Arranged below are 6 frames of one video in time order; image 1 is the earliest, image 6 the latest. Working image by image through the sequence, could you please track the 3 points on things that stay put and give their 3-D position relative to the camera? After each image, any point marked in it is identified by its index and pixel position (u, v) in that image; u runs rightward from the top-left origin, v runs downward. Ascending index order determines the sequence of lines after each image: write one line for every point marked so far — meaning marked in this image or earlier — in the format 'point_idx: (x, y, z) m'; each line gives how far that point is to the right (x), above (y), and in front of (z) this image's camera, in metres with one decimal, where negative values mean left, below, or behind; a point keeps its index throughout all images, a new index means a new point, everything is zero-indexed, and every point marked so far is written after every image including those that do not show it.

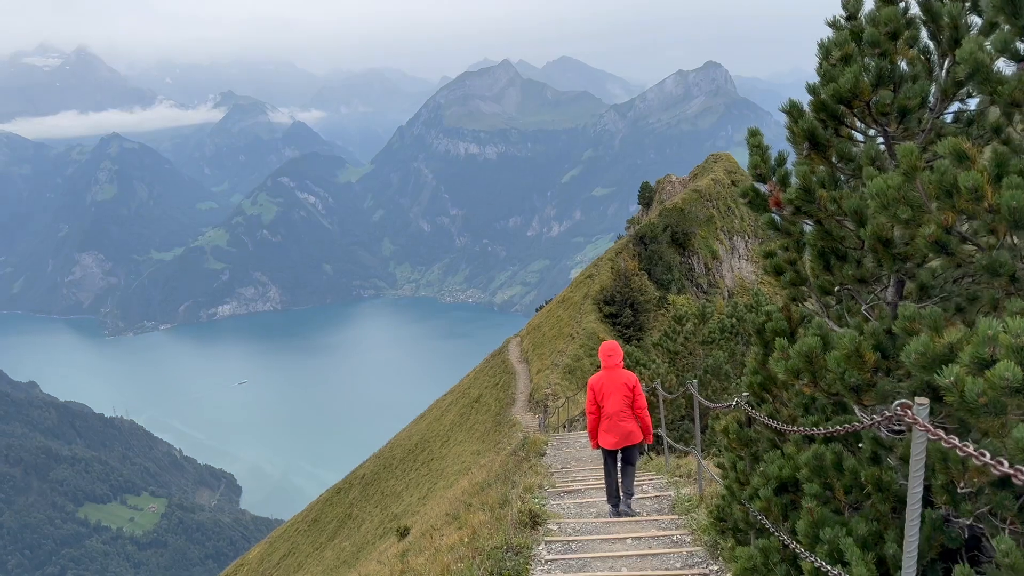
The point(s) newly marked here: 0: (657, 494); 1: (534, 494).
0: (+4.2, -5.9, +17.5) m
1: (+0.7, -6.5, +19.3) m
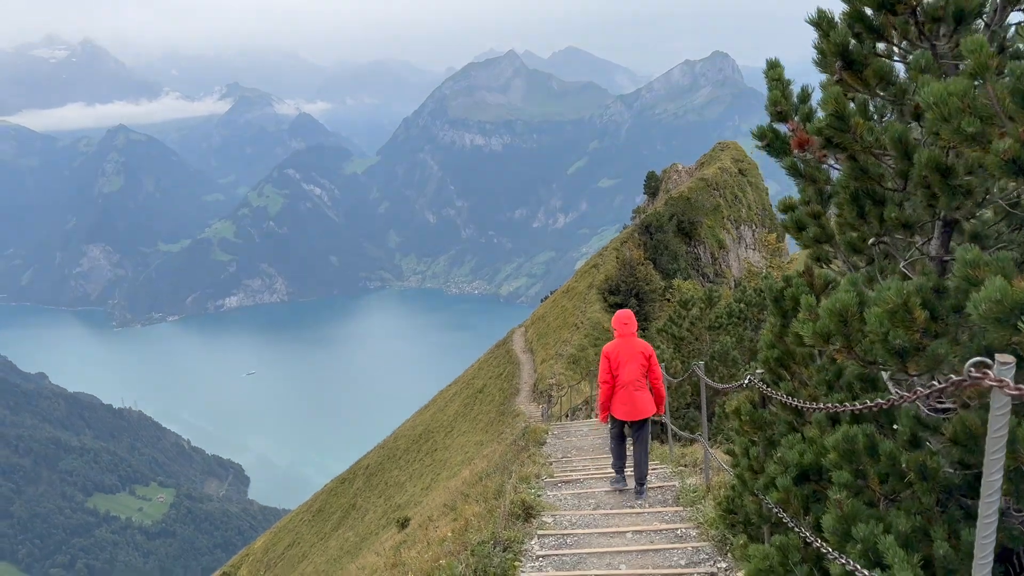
0: (+4.0, -5.2, +16.4) m
1: (+0.6, -5.8, +18.2) m
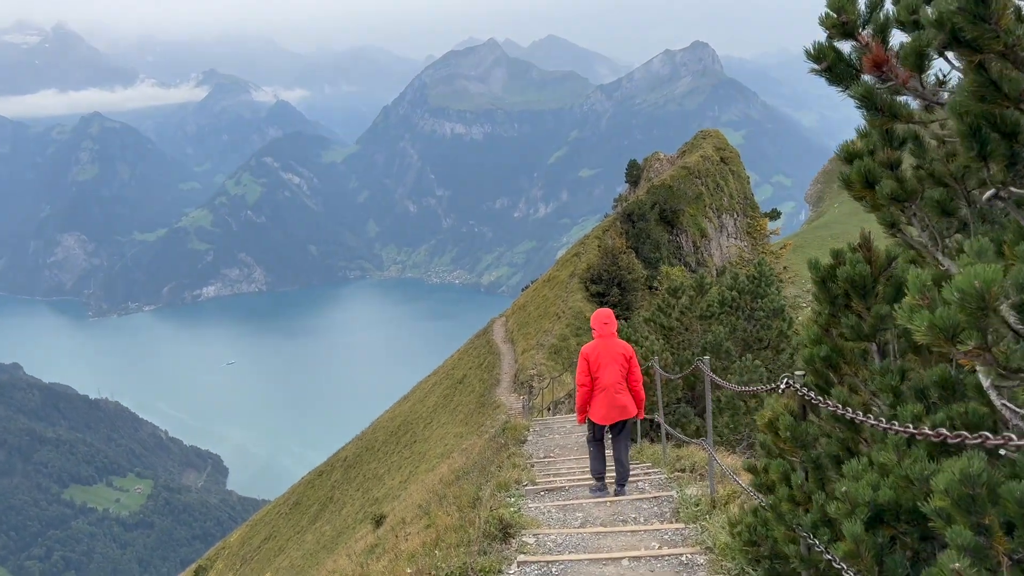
0: (+3.5, -4.9, +14.6) m
1: (-0.1, -5.4, +16.3) m
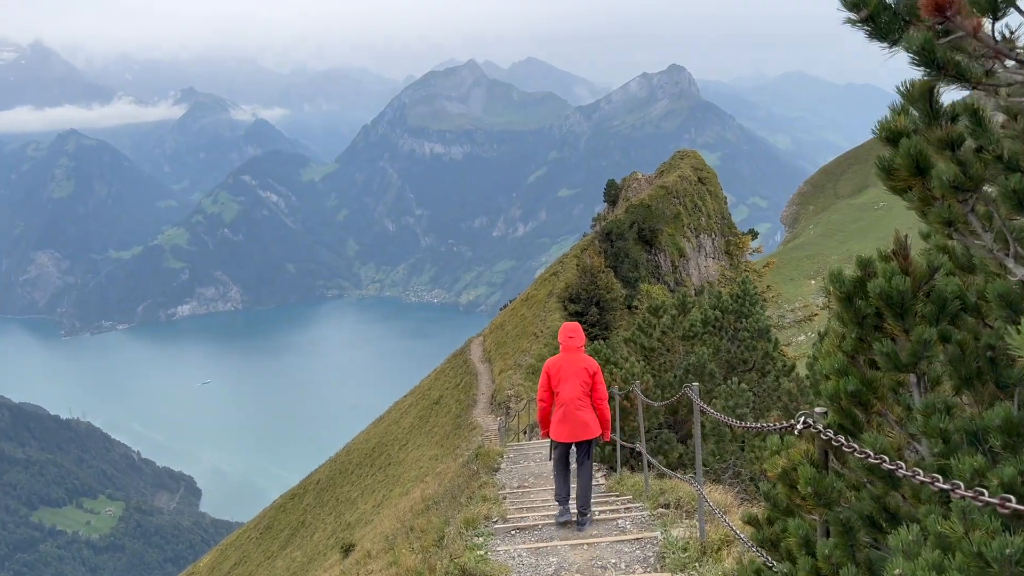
0: (+2.8, -5.3, +13.1) m
1: (-0.8, -5.9, +14.7) m
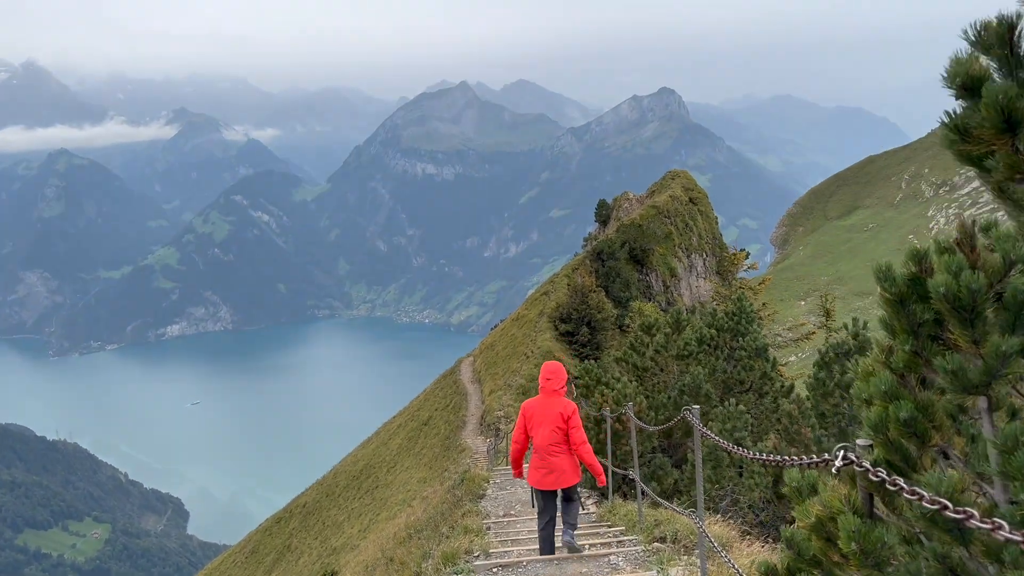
0: (+2.4, -5.5, +11.9) m
1: (-1.2, -6.2, +13.4) m
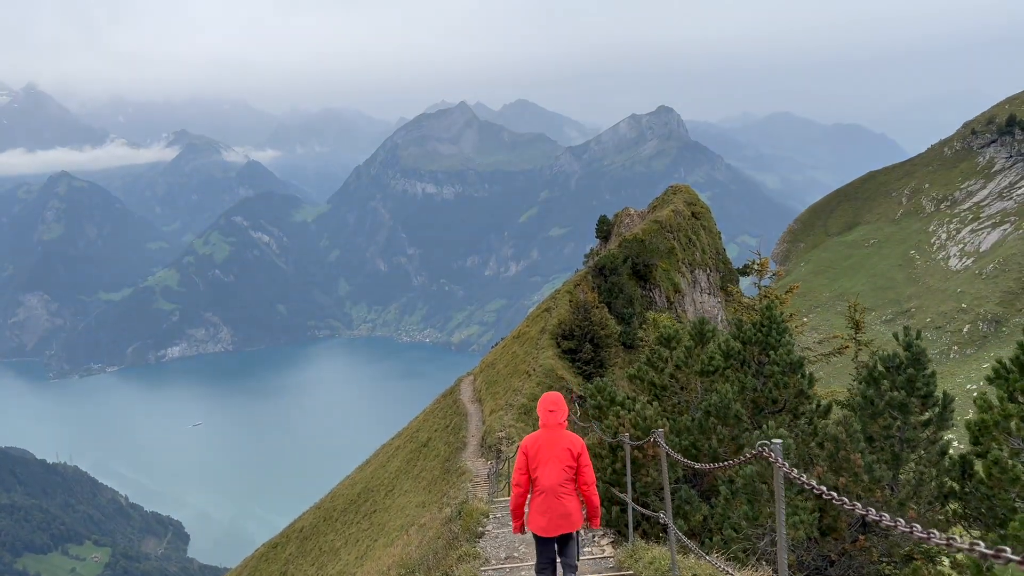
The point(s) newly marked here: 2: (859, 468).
0: (+2.5, -5.5, +9.2) m
1: (-1.1, -6.2, +10.7) m
2: (+10.3, -5.3, +18.1) m
